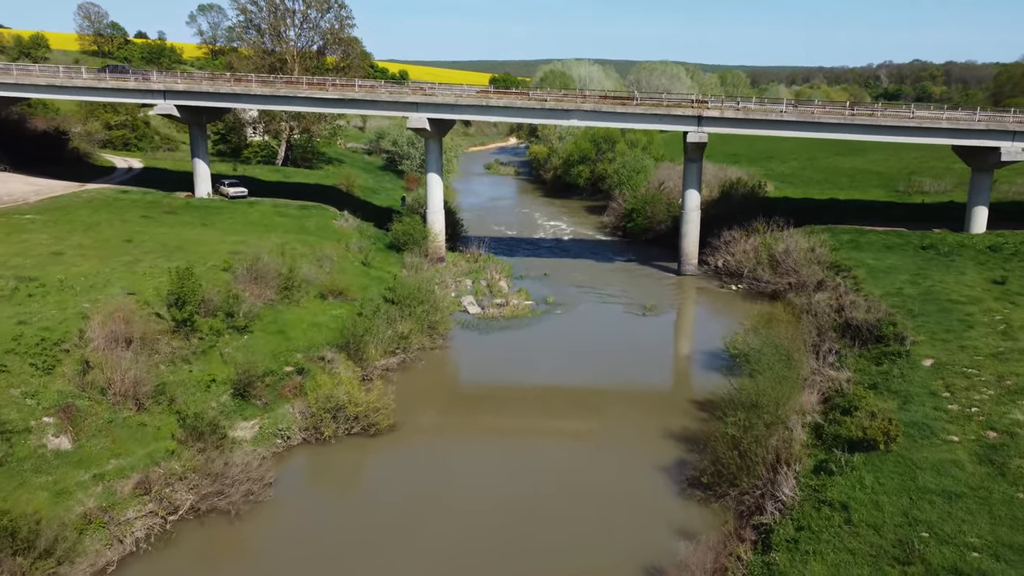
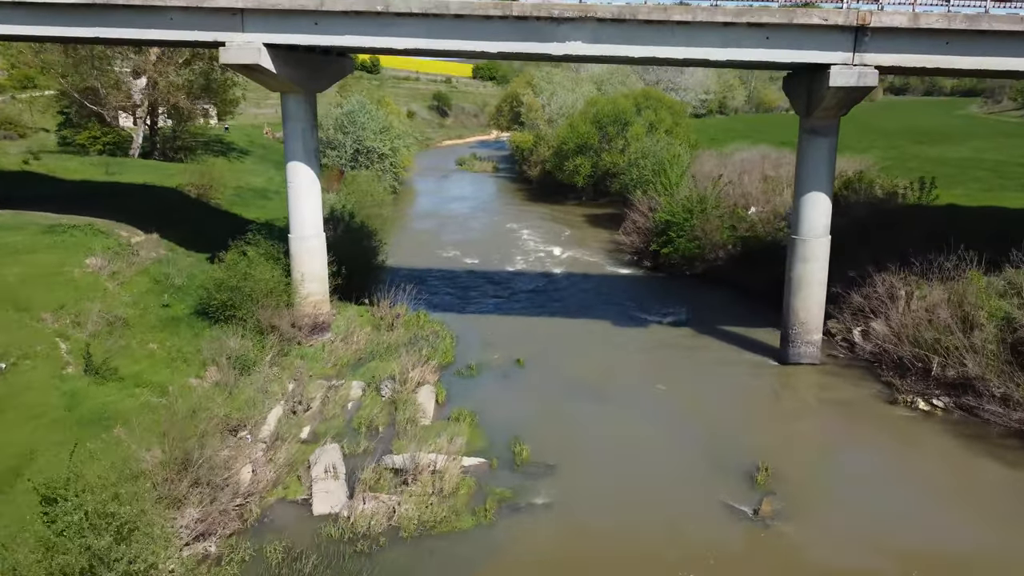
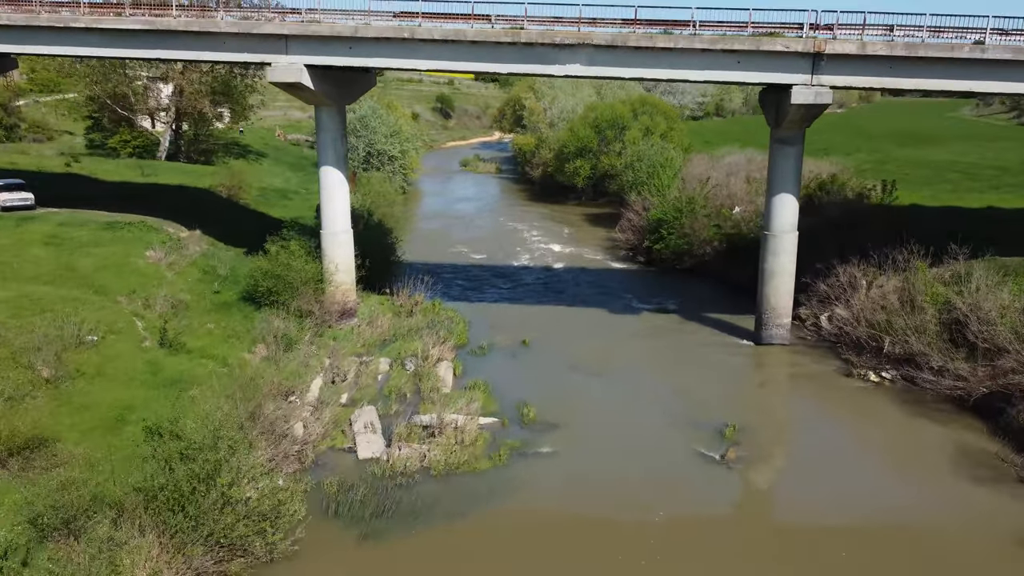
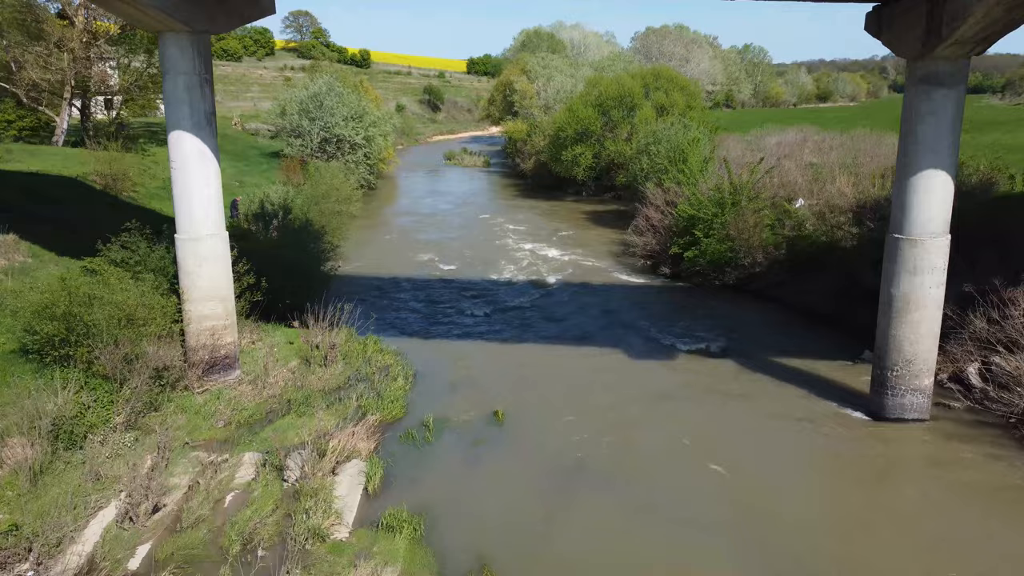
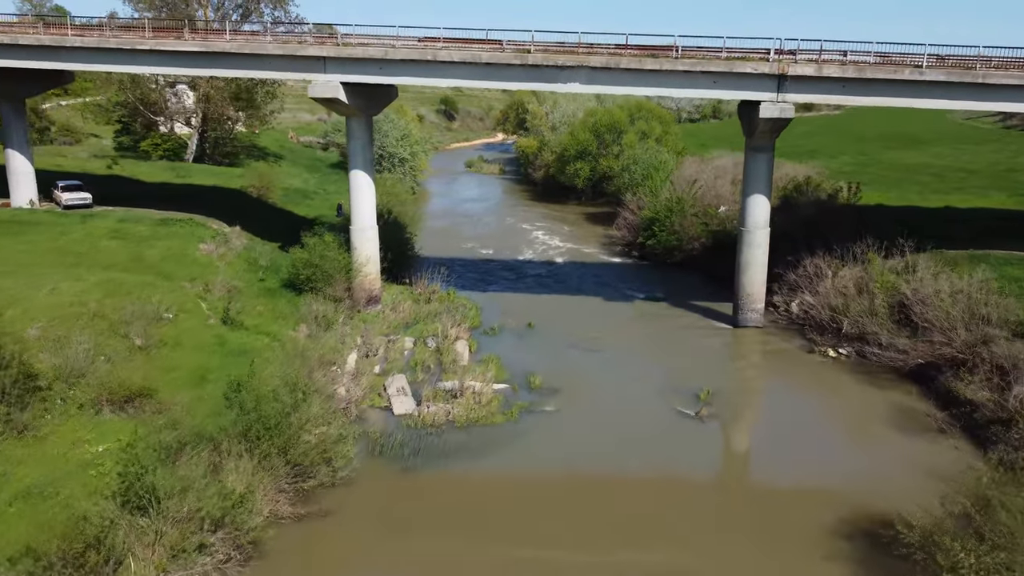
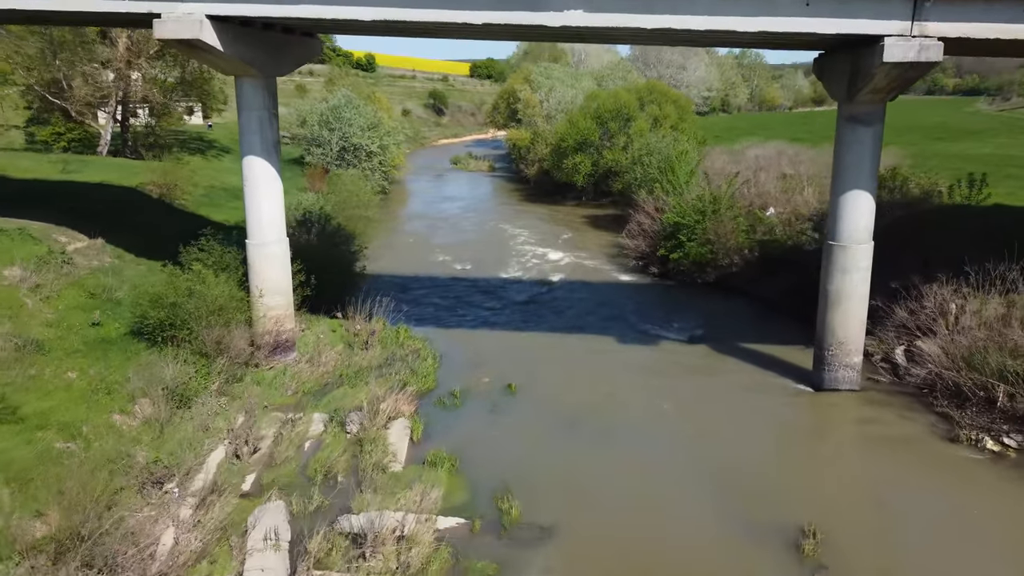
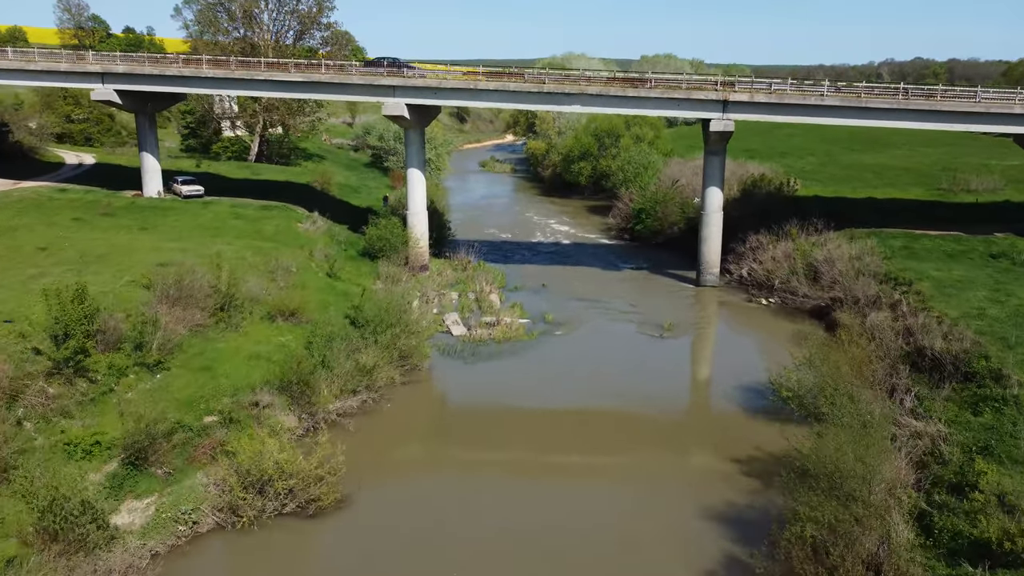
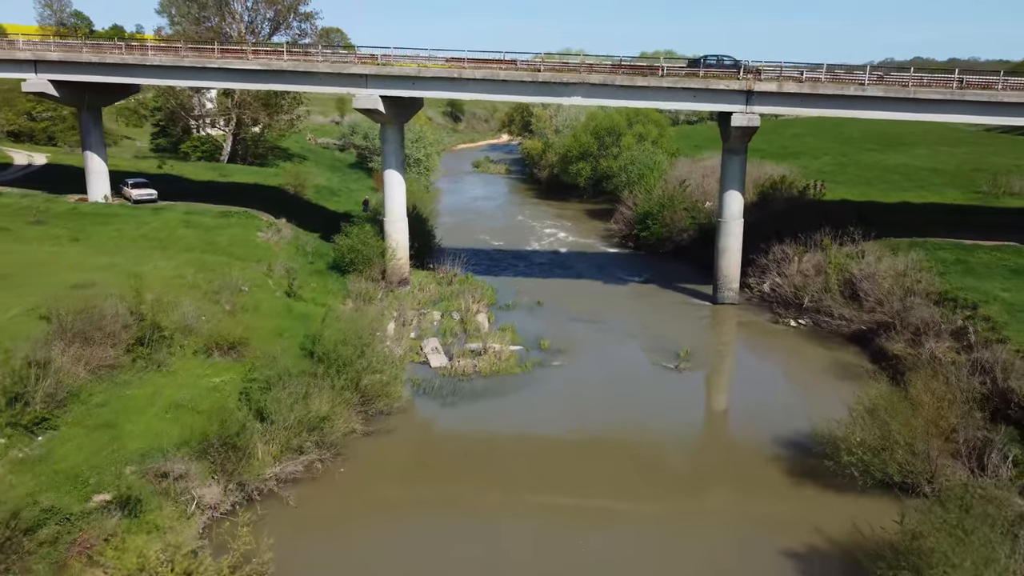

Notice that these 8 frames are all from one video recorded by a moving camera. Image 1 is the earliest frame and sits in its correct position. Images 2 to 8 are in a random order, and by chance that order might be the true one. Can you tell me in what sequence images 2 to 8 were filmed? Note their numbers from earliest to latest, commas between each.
7, 8, 5, 3, 2, 6, 4
